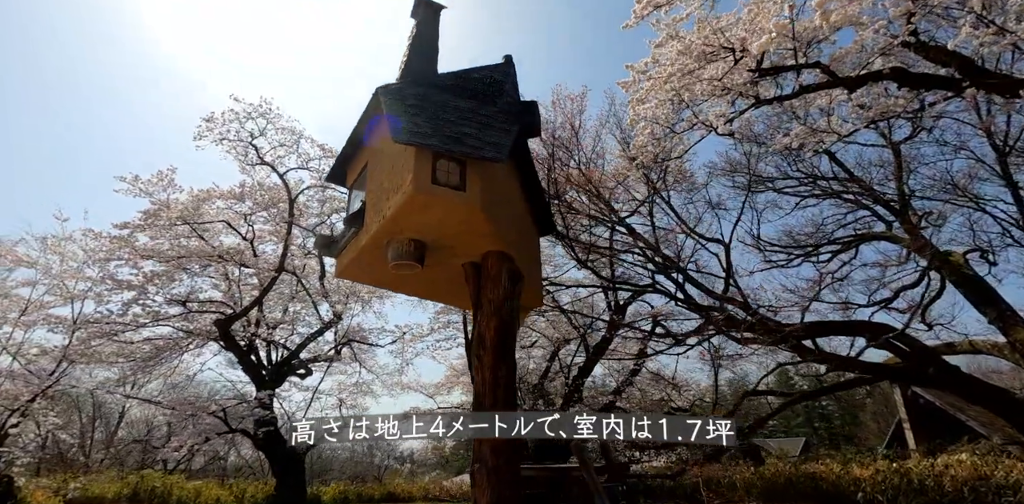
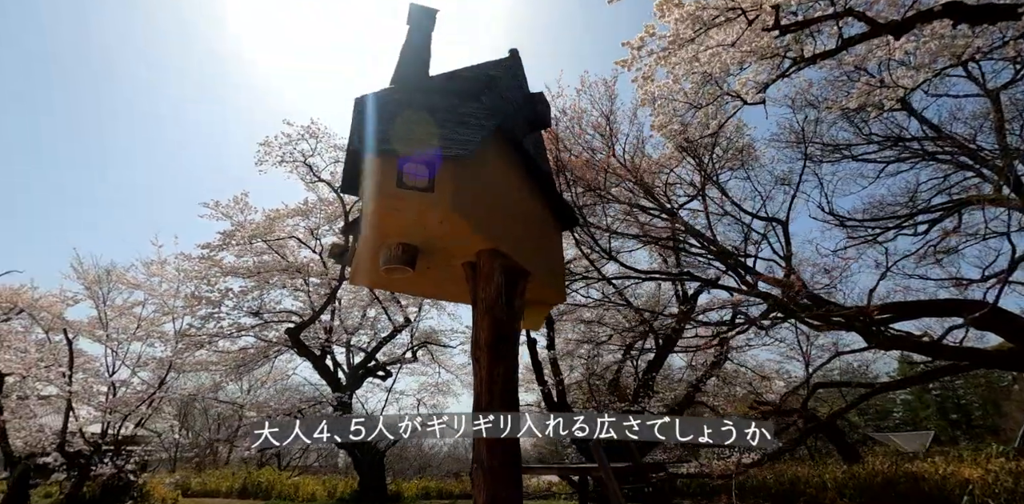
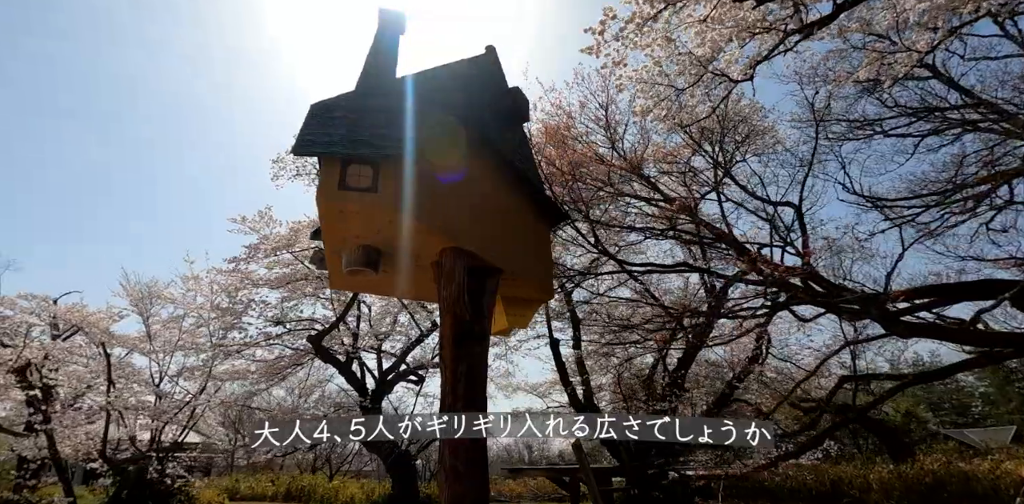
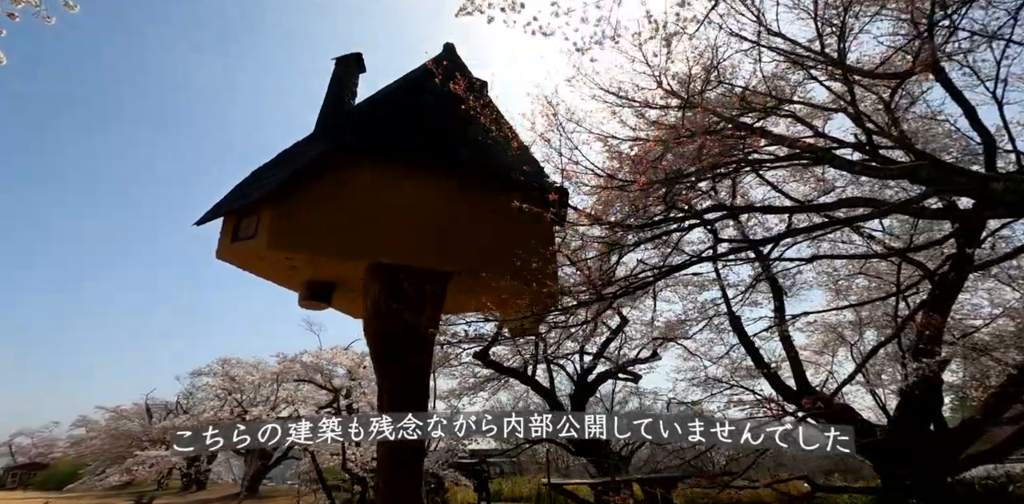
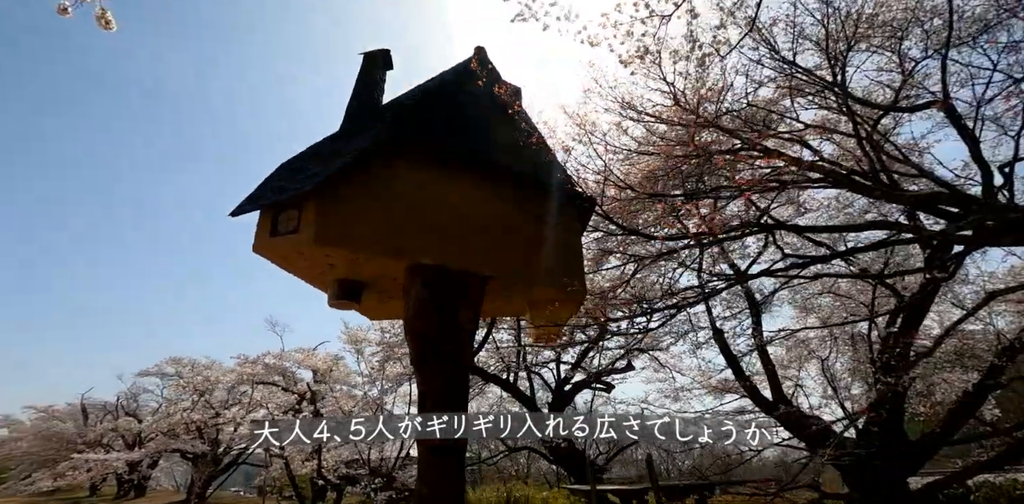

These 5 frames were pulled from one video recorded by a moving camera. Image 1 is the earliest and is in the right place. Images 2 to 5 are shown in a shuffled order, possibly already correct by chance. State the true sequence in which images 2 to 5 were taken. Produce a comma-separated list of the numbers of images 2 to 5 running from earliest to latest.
2, 3, 5, 4
